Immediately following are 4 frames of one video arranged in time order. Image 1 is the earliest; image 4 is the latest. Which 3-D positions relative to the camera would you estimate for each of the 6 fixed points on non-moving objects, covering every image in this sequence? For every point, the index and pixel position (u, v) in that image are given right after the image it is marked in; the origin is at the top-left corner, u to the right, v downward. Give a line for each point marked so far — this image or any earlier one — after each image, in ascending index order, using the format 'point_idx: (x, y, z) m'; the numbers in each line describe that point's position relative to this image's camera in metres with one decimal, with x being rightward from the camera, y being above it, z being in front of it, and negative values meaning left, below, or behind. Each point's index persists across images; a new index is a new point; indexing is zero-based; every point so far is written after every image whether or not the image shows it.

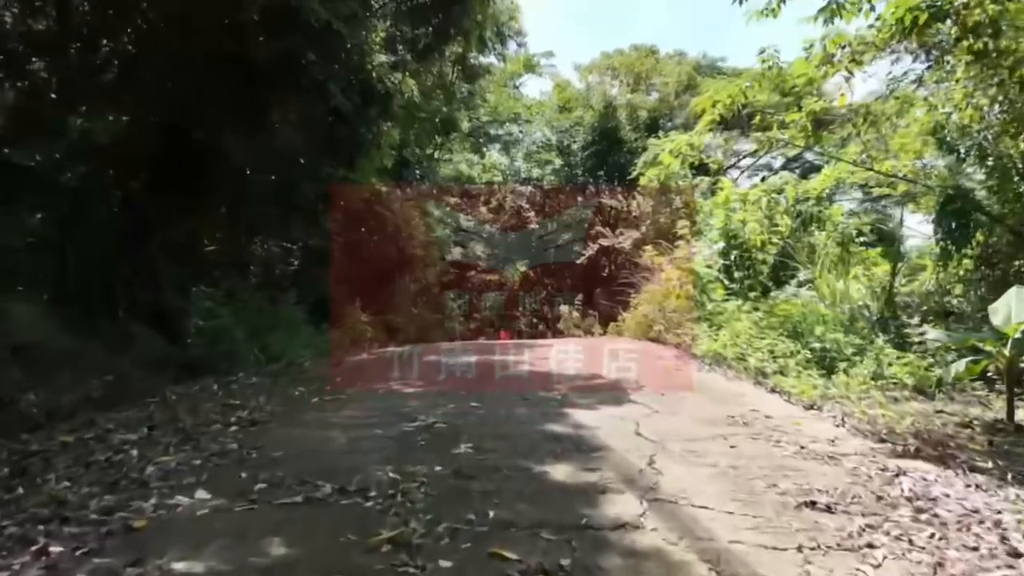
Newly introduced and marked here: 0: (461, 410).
0: (-0.2, -0.5, +3.8) m
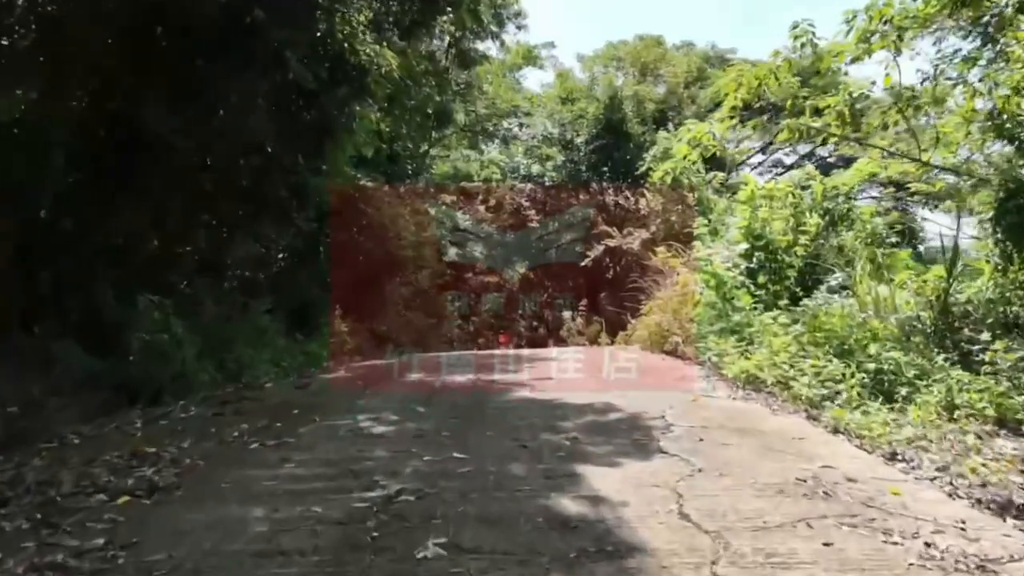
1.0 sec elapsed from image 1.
0: (-0.2, -0.6, +2.9) m
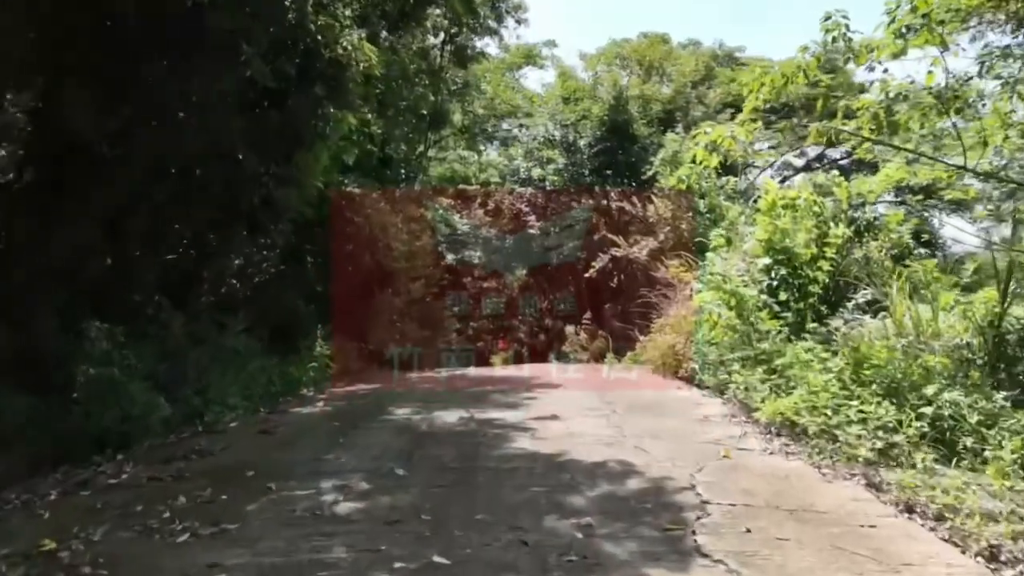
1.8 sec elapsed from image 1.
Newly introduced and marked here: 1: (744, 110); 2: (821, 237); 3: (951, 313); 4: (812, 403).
0: (-0.3, -0.8, +2.2) m
1: (+1.8, +1.4, +6.6) m
2: (+2.7, +0.5, +7.6) m
3: (+3.0, -0.2, +5.9) m
4: (+1.5, -0.6, +4.4) m
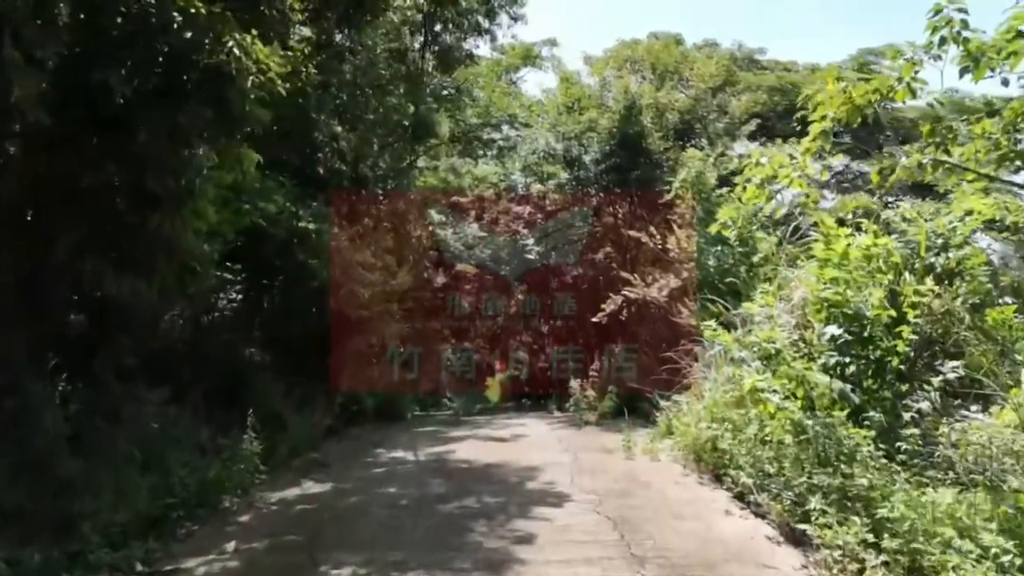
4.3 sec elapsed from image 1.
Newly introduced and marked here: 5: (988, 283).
0: (-0.3, -1.2, +0.5) m
1: (+1.7, +0.9, +5.0) m
2: (+2.6, 0.0, +5.9) m
3: (+2.9, -0.7, +4.2) m
4: (+1.5, -1.1, +2.7) m
5: (+3.3, 0.0, +5.9) m
